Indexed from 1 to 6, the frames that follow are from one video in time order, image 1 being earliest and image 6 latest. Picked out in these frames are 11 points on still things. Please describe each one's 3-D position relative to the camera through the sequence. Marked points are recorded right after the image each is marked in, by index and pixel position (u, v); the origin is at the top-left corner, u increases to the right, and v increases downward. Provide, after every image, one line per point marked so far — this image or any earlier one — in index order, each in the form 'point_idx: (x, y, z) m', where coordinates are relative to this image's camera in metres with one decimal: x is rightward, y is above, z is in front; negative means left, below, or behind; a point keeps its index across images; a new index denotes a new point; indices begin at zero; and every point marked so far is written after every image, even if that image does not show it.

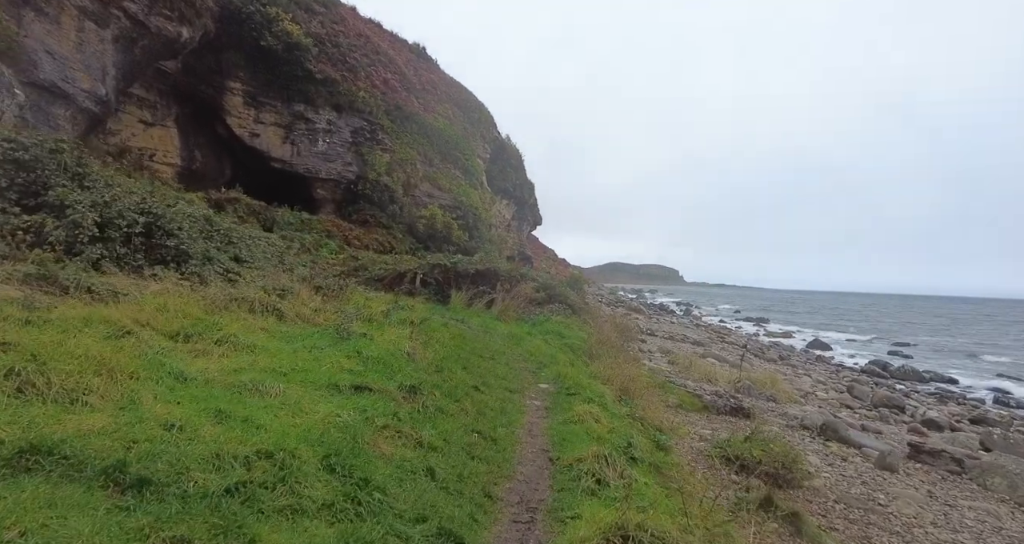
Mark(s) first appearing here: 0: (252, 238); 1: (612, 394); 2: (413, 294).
0: (-6.3, +0.7, +11.3) m
1: (+1.8, -2.2, +8.3) m
2: (-3.1, -0.7, +14.2) m
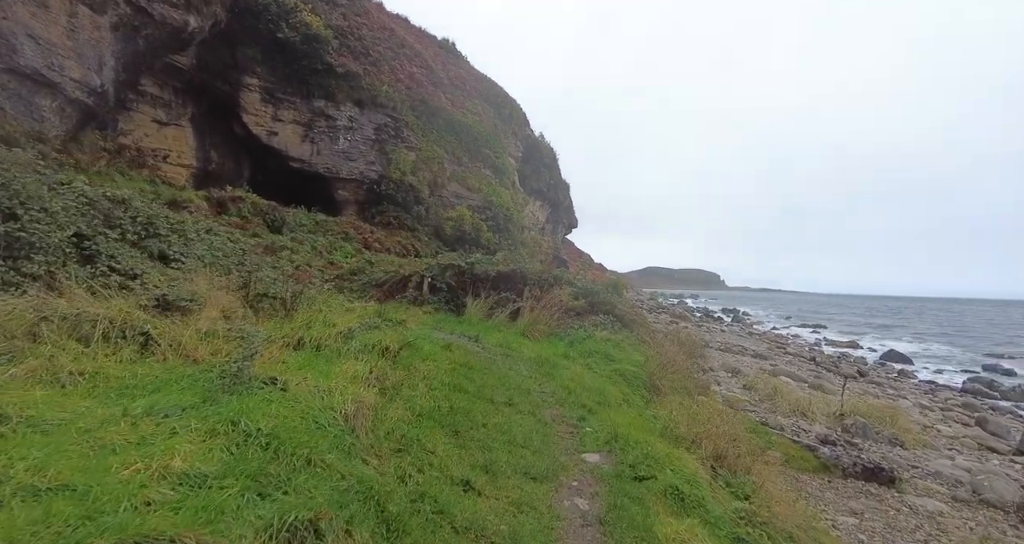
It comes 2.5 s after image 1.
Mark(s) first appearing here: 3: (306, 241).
0: (-5.8, +0.7, +8.7) m
1: (+2.2, -2.2, +5.1) m
2: (-2.3, -0.8, +11.3) m
3: (-8.6, +1.3, +19.4) m
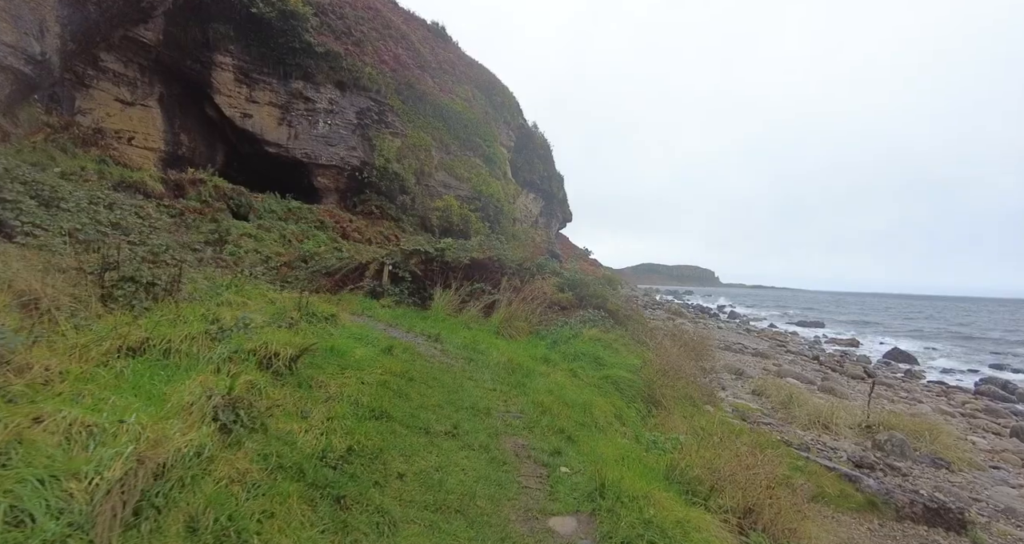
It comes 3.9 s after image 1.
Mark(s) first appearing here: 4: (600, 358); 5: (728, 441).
0: (-6.3, +1.0, +7.0) m
1: (+1.7, -2.0, +3.5) m
2: (-2.9, -0.5, +9.6) m
3: (-9.2, +1.7, +17.6) m
4: (+1.5, -1.5, +8.0) m
5: (+2.8, -2.2, +5.9) m
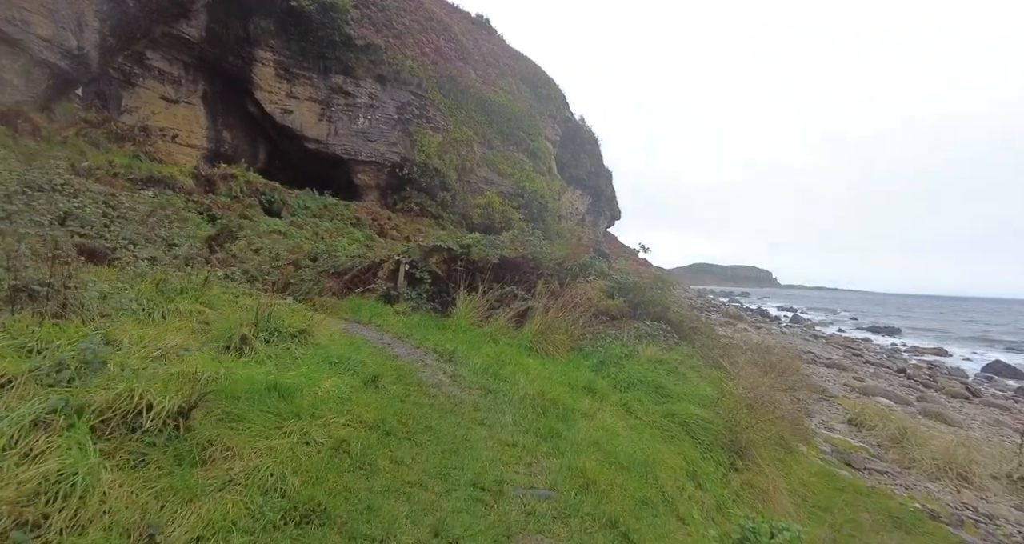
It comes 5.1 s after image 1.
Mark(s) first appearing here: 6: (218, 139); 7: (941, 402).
0: (-5.9, +1.0, +5.9) m
1: (+1.7, -2.0, +1.6) m
2: (-2.2, -0.5, +8.2) m
3: (-7.7, +1.8, +16.8) m
4: (+2.0, -1.6, +6.2) m
5: (+3.0, -2.2, +3.9) m
6: (-12.8, +5.8, +19.8) m
7: (+16.8, -5.1, +17.7) m
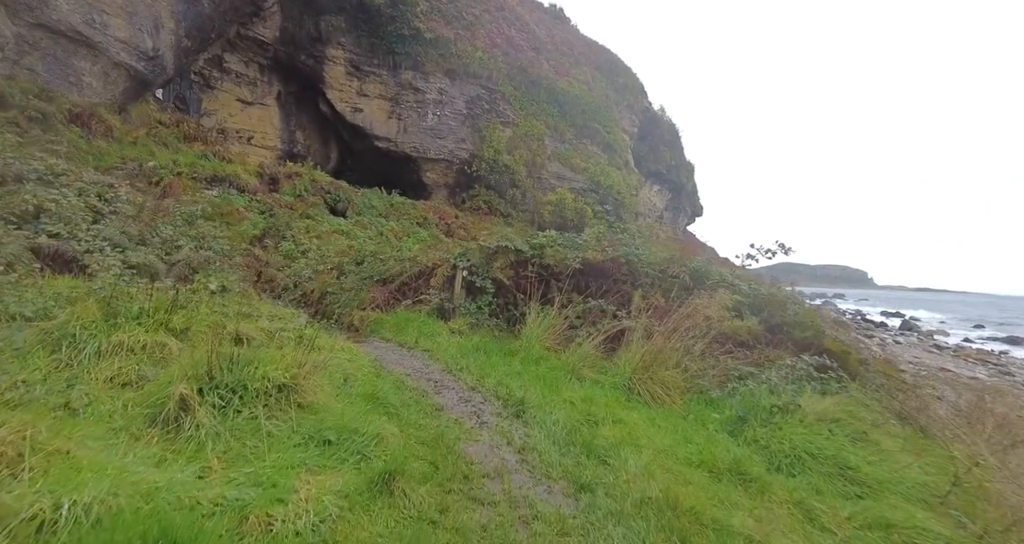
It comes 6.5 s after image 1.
0: (-4.9, +0.9, +4.8) m
1: (+1.9, -2.2, -0.5) m
2: (-1.0, -0.6, +6.5) m
3: (-5.1, +1.7, +15.9) m
4: (+2.9, -1.7, +3.9) m
5: (+3.6, -2.4, +1.5) m
6: (-9.7, +5.8, +19.6) m
7: (+19.2, -5.3, +13.1) m
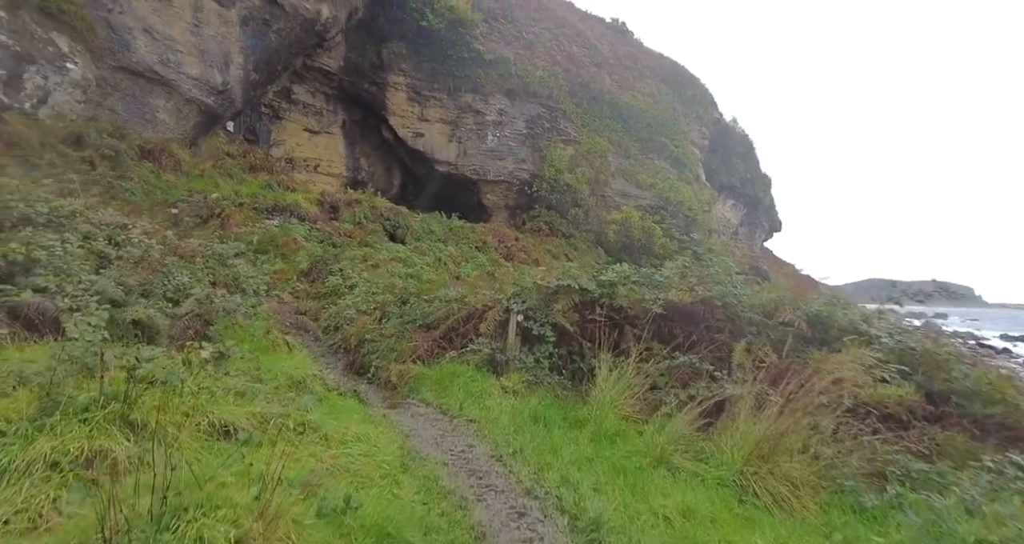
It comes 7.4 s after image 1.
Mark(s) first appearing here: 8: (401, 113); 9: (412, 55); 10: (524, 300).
0: (-4.3, +0.4, +4.4) m
1: (+1.7, -2.4, -2.0) m
2: (-0.2, -1.2, +5.5) m
3: (-3.0, +0.8, +15.3) m
4: (+3.3, -2.1, +2.3) m
5: (+3.6, -2.7, -0.2) m
6: (-7.1, +4.6, +19.8) m
7: (+20.7, -5.9, +9.0) m
8: (-5.2, +7.1, +19.8) m
9: (-4.7, +9.7, +20.0) m
10: (+0.2, -0.3, +5.9) m
